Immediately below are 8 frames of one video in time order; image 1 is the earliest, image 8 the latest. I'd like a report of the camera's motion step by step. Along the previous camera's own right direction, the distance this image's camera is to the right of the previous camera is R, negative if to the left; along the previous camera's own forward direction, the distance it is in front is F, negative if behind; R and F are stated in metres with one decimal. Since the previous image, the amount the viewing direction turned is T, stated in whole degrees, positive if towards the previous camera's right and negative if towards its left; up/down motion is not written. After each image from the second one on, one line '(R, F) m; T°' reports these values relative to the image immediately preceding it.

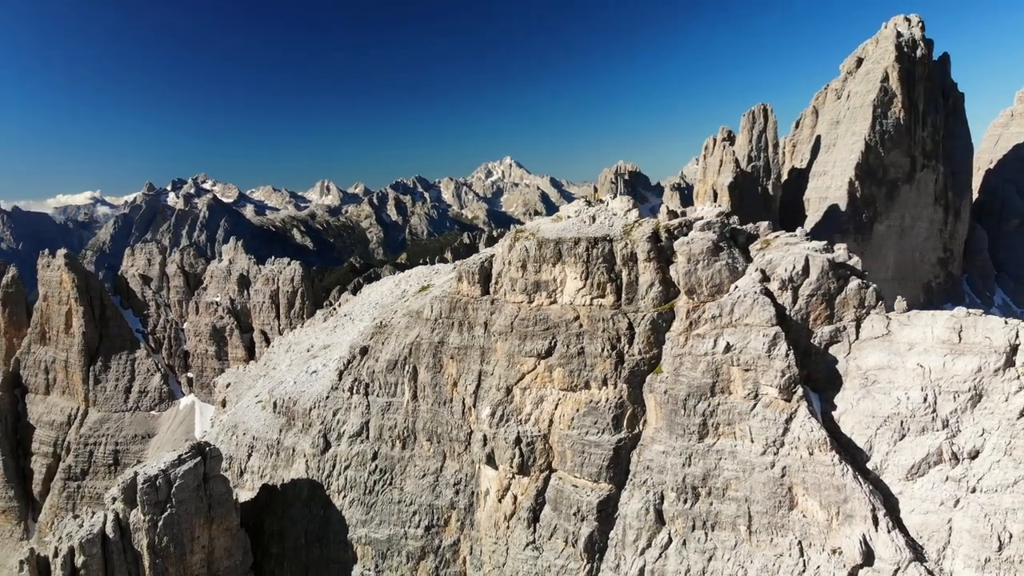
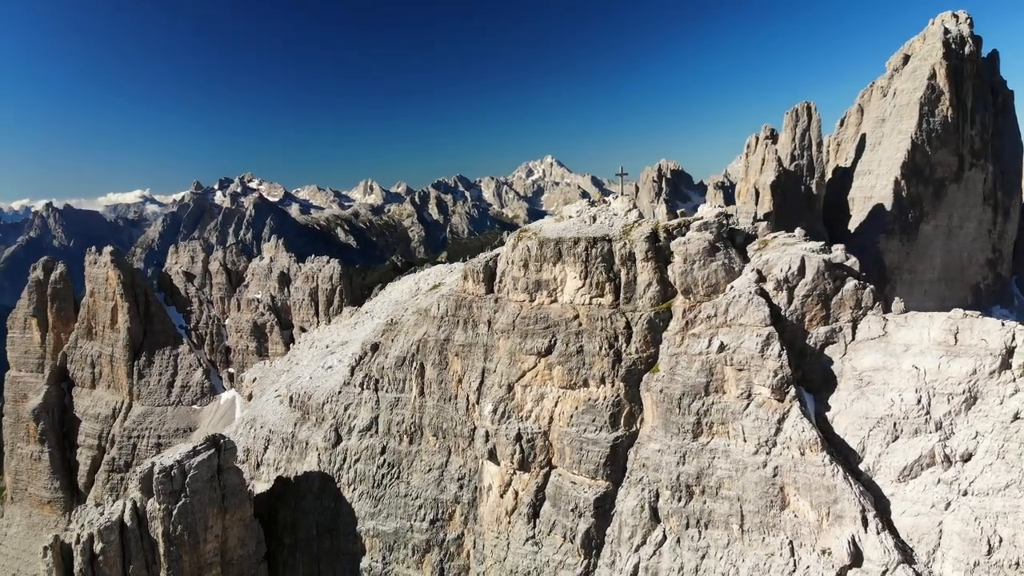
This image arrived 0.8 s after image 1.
(+1.1, -0.4) m; -2°
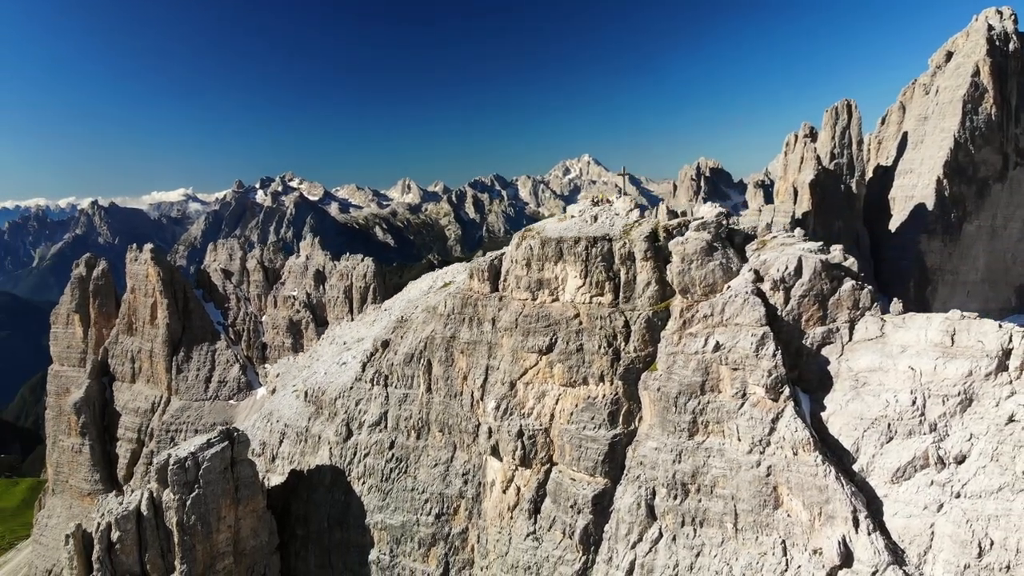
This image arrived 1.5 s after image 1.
(+0.9, -0.4) m; -2°
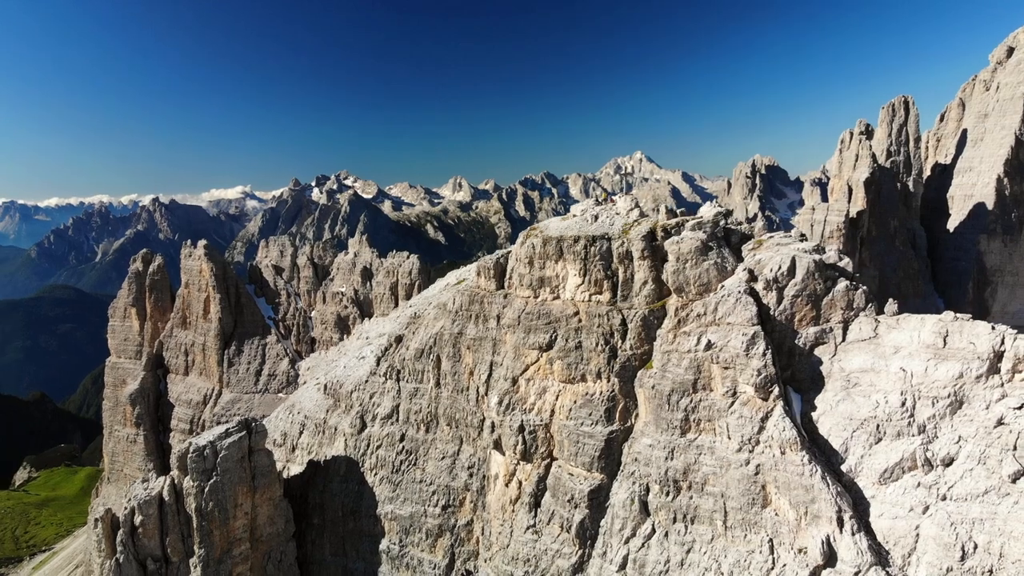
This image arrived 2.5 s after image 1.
(+1.4, -0.5) m; -3°
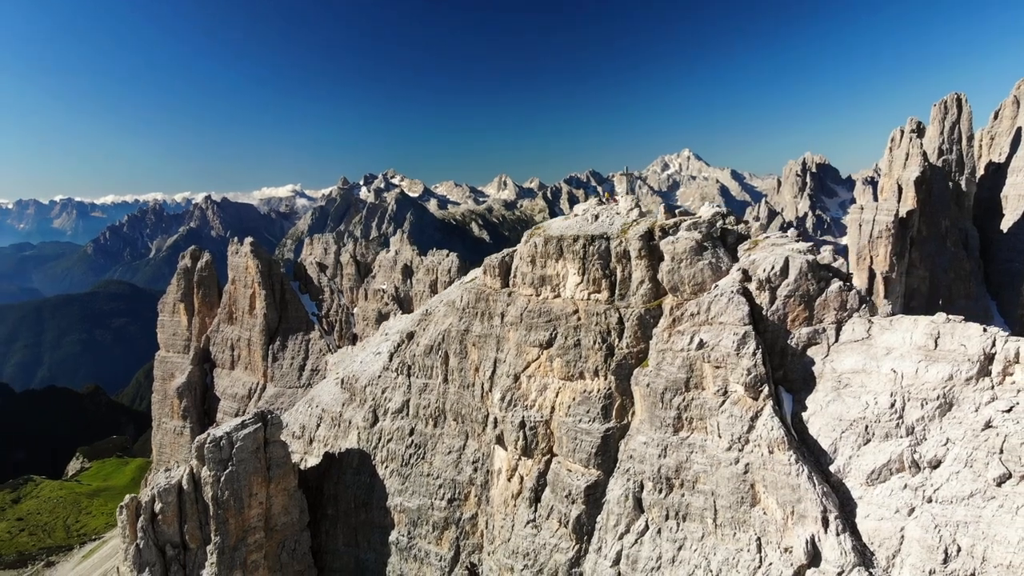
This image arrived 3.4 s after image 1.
(+1.3, -0.5) m; -3°
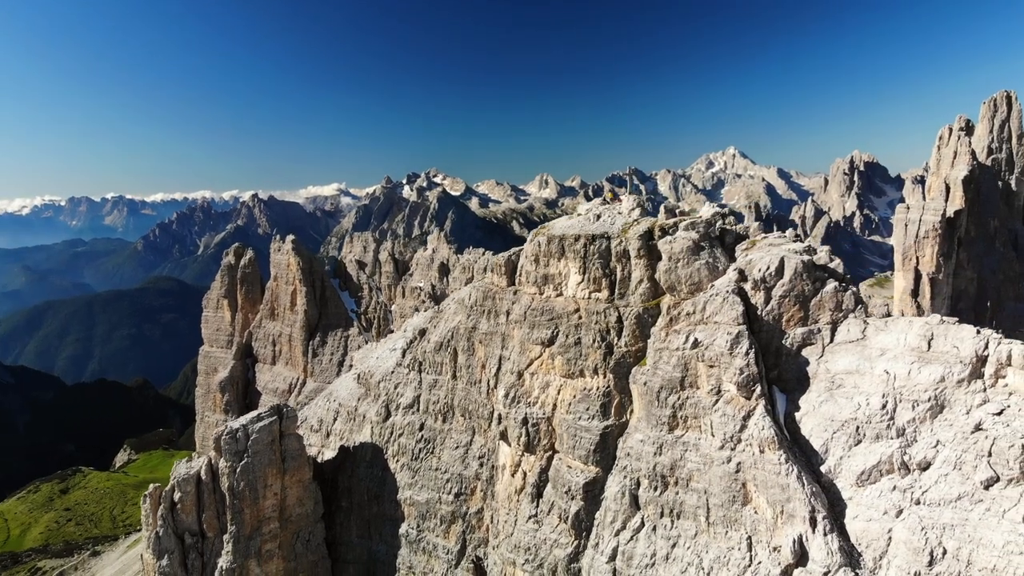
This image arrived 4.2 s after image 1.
(+1.1, -0.5) m; -2°
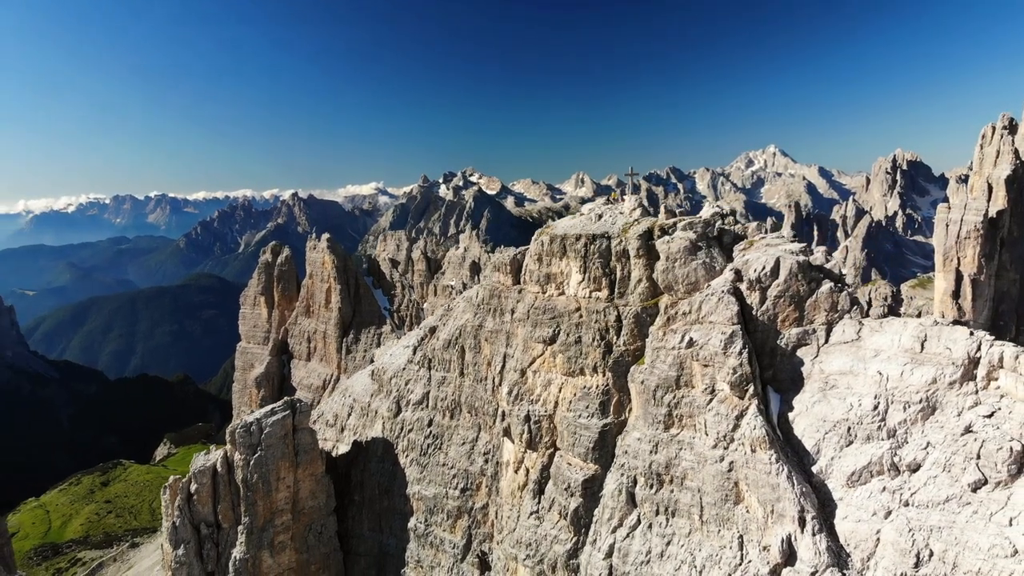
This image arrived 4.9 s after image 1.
(+1.0, -0.4) m; -2°
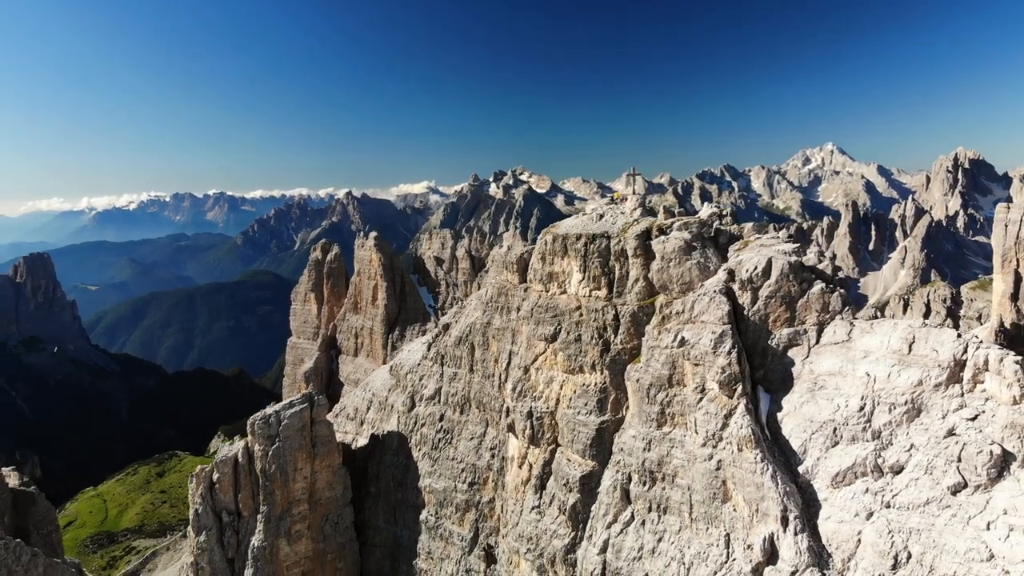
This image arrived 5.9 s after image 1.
(+1.5, -0.5) m; -3°
